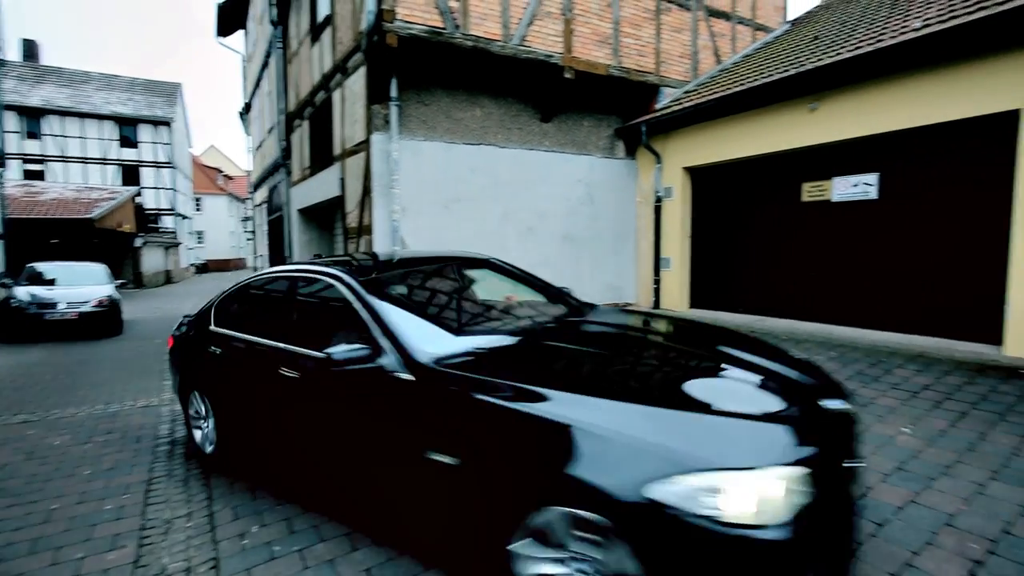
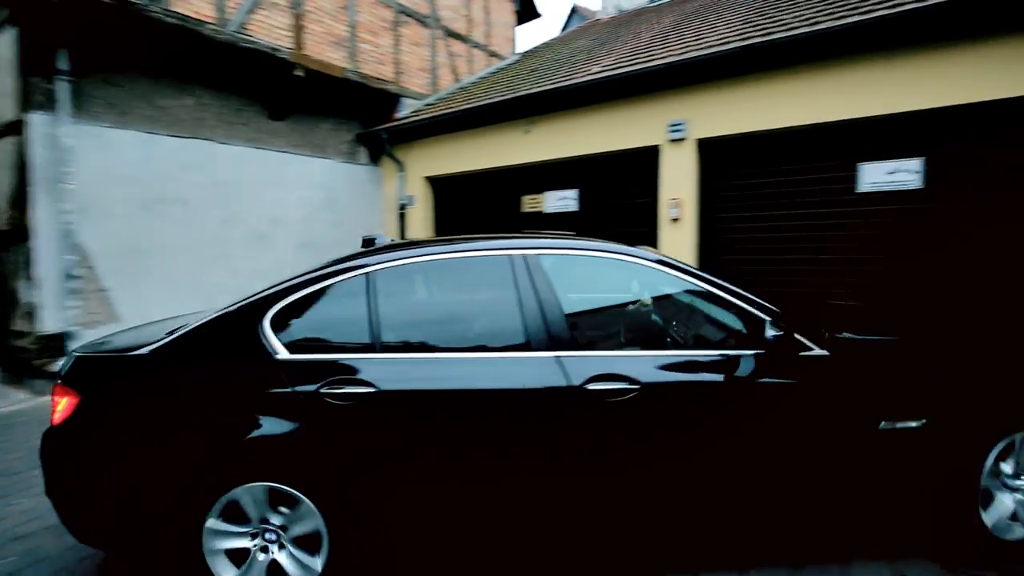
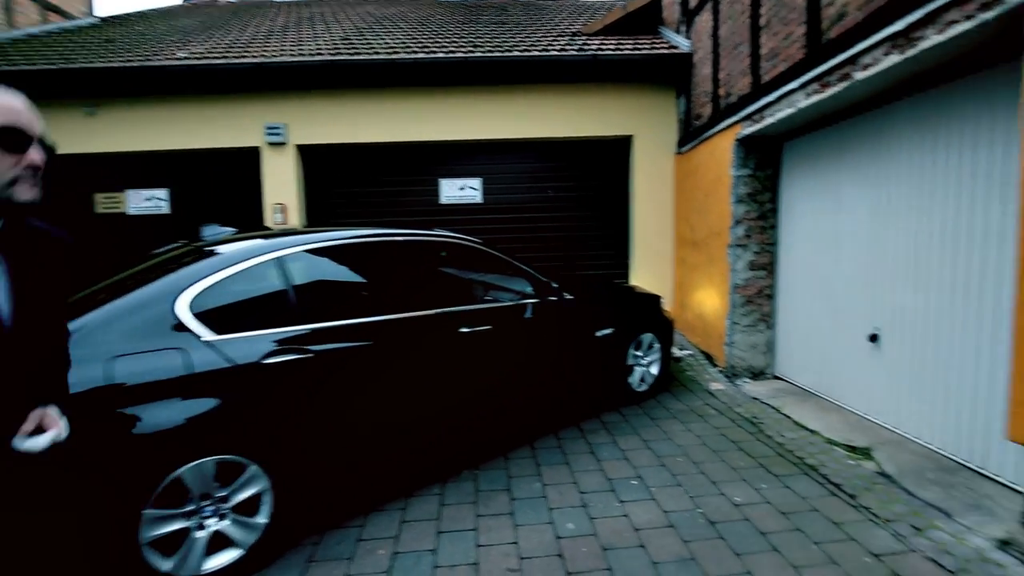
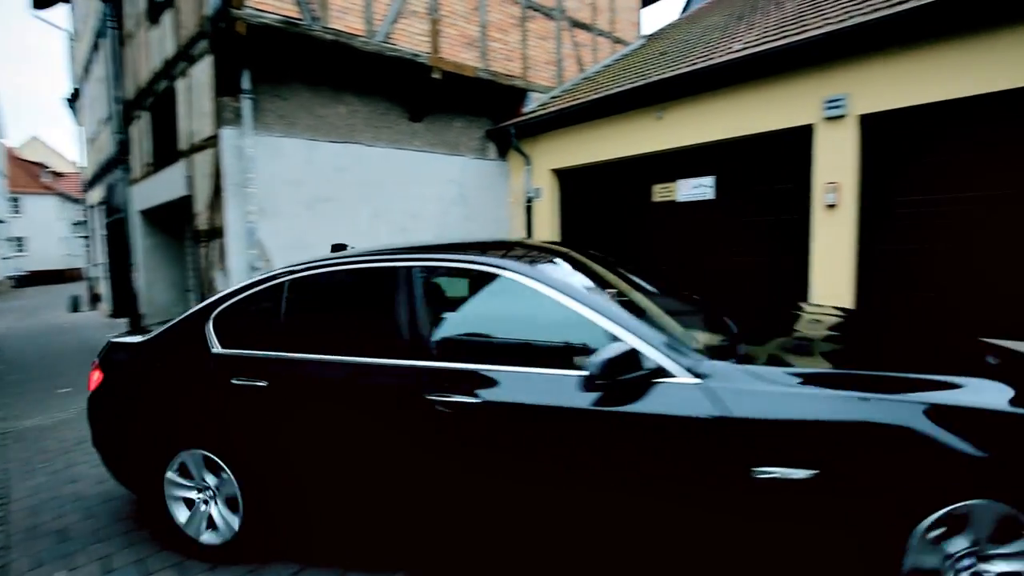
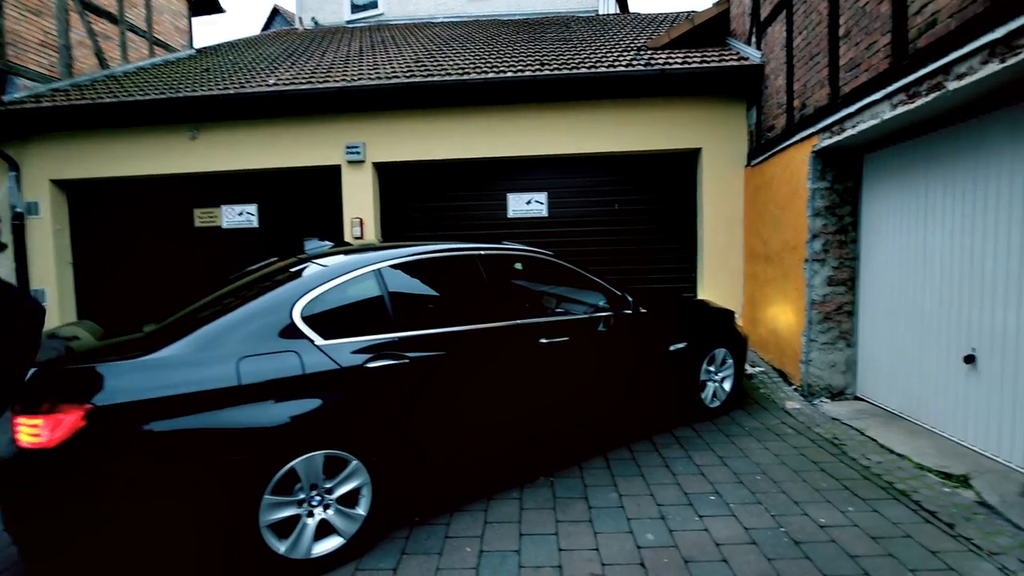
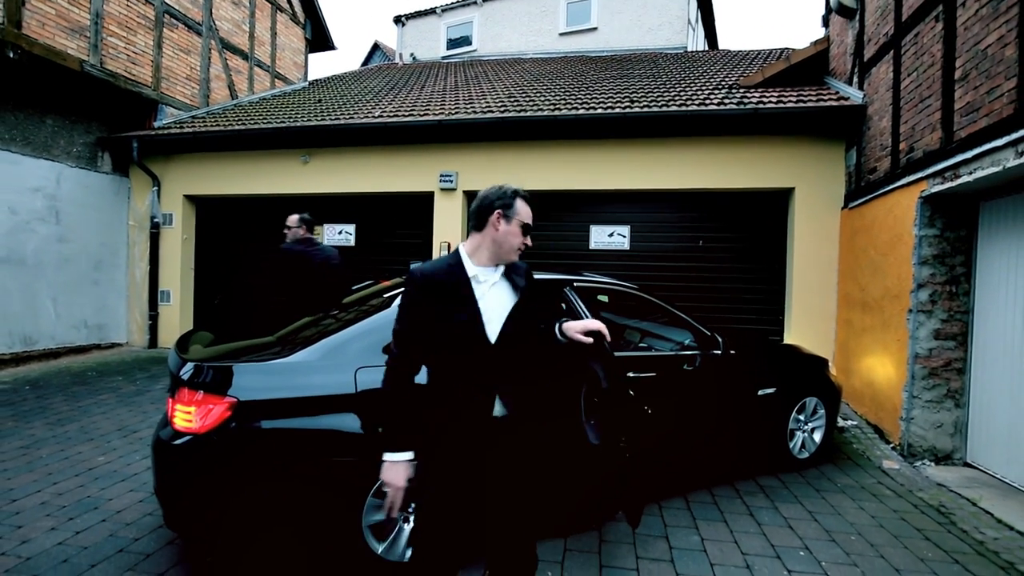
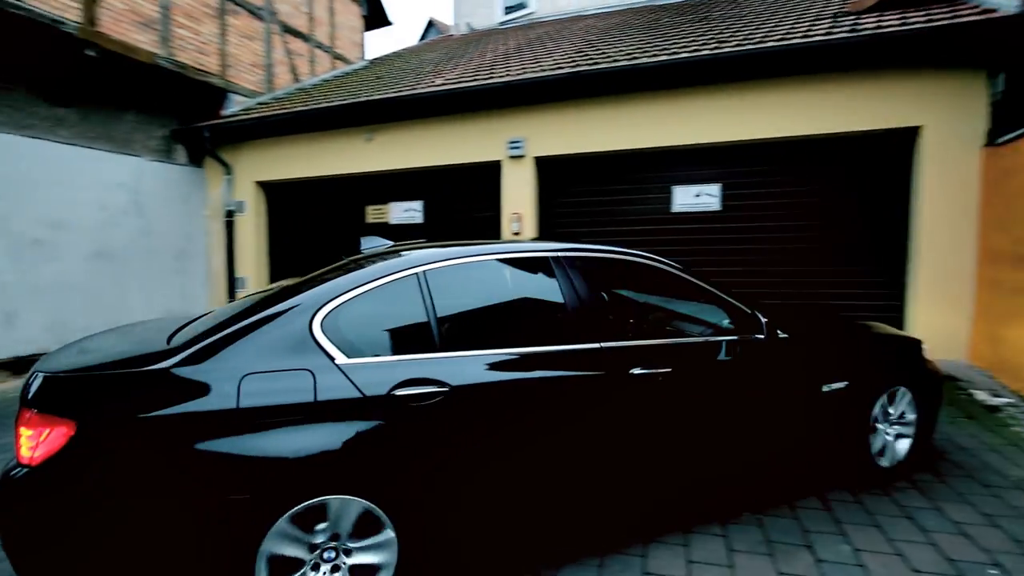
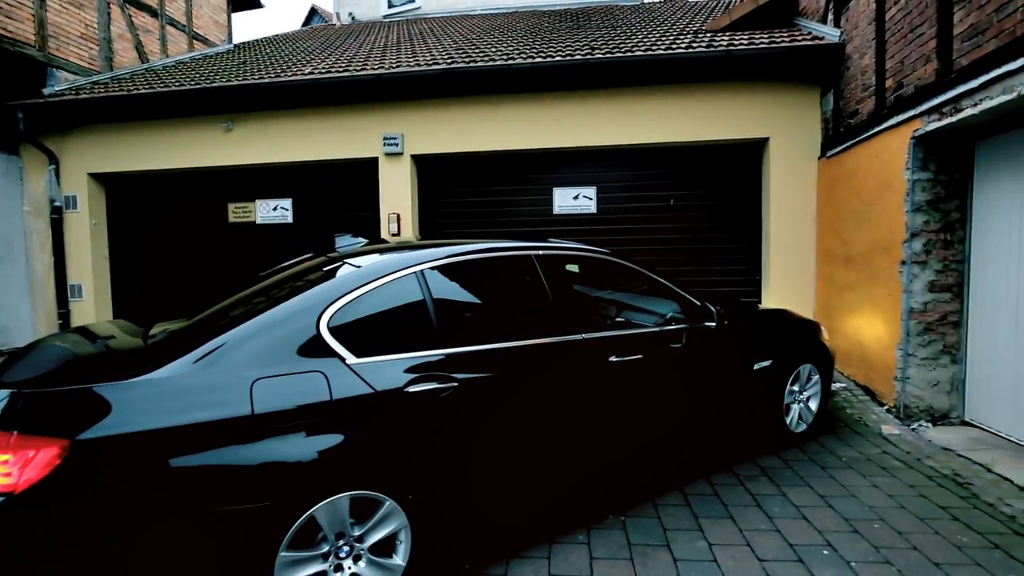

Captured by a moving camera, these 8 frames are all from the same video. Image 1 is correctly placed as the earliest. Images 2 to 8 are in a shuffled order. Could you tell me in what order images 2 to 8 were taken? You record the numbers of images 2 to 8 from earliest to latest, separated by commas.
4, 2, 7, 8, 6, 5, 3
